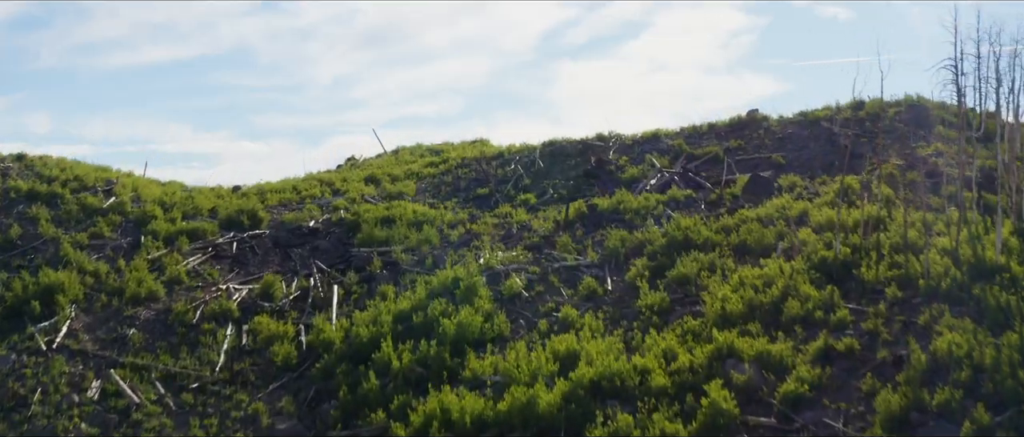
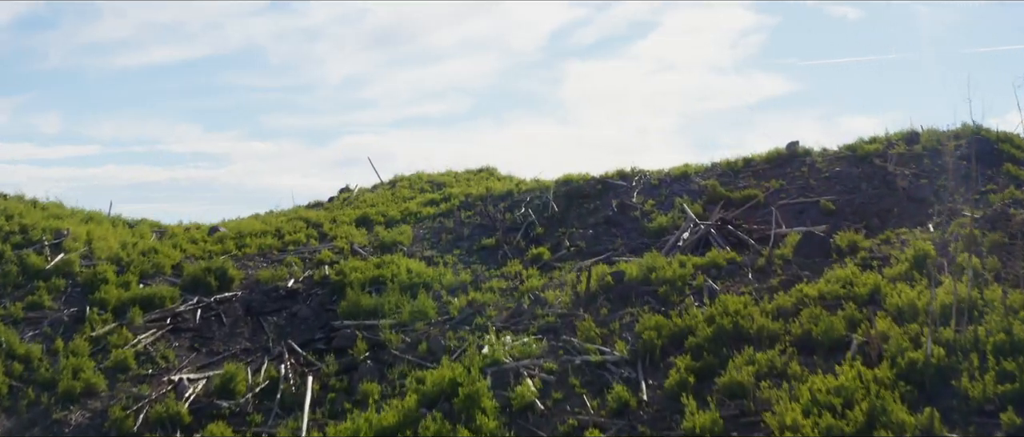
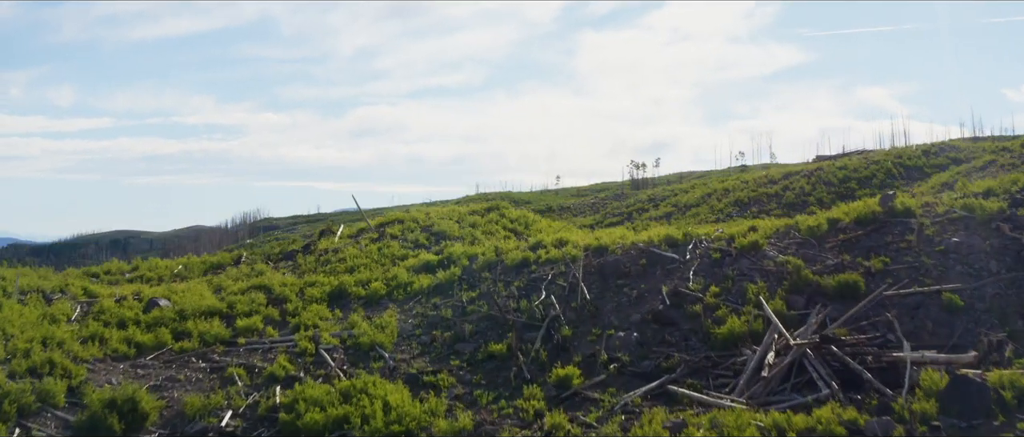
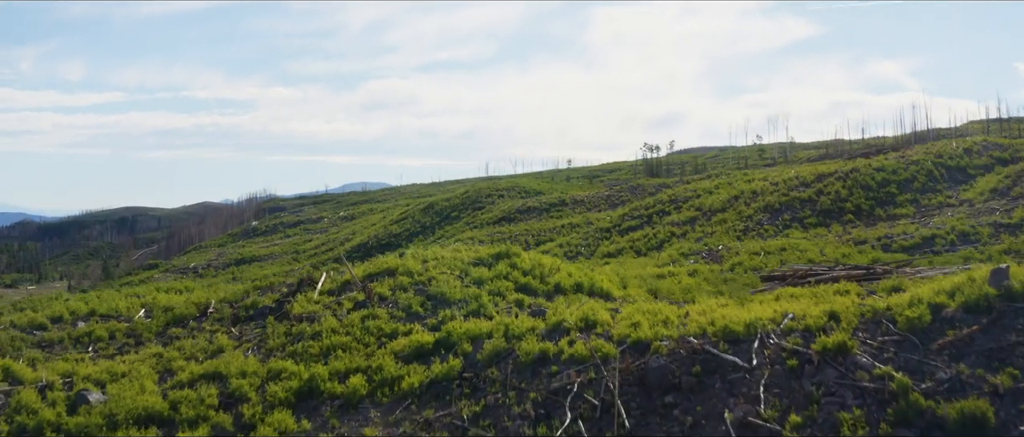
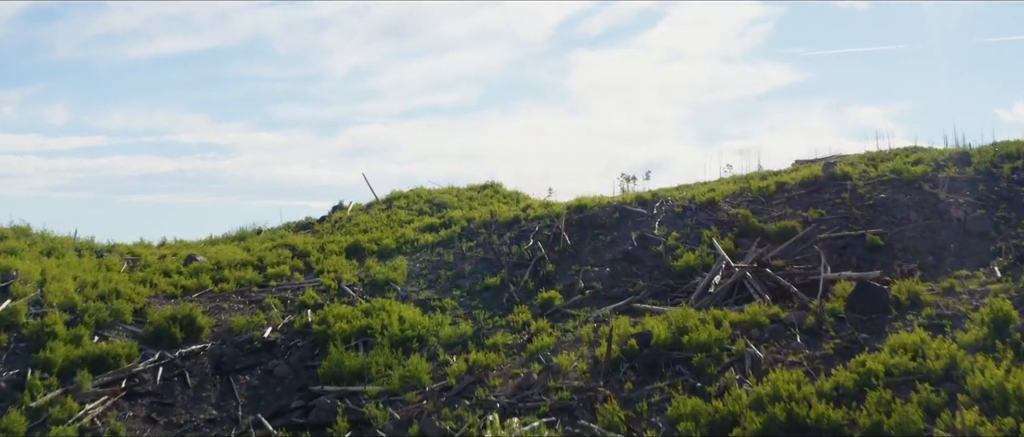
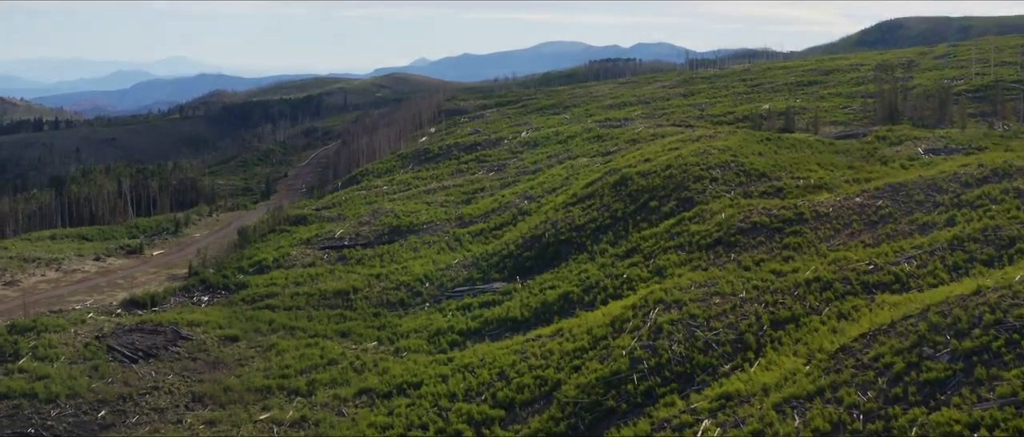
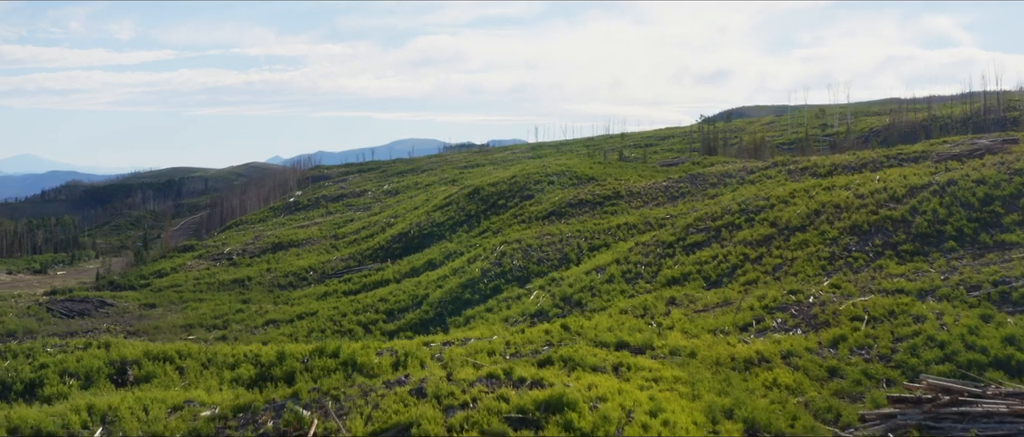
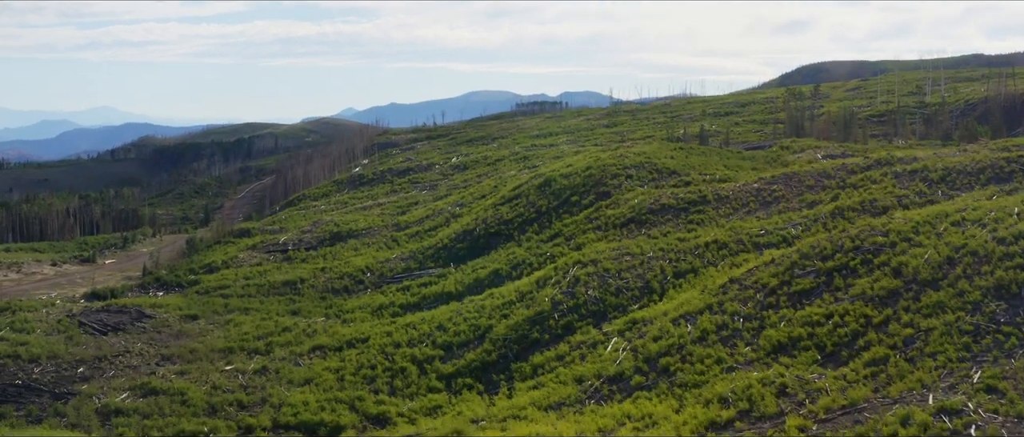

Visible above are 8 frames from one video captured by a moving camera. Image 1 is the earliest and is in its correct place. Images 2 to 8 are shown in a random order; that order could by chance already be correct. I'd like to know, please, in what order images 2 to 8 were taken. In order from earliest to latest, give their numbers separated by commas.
2, 5, 3, 4, 7, 8, 6
